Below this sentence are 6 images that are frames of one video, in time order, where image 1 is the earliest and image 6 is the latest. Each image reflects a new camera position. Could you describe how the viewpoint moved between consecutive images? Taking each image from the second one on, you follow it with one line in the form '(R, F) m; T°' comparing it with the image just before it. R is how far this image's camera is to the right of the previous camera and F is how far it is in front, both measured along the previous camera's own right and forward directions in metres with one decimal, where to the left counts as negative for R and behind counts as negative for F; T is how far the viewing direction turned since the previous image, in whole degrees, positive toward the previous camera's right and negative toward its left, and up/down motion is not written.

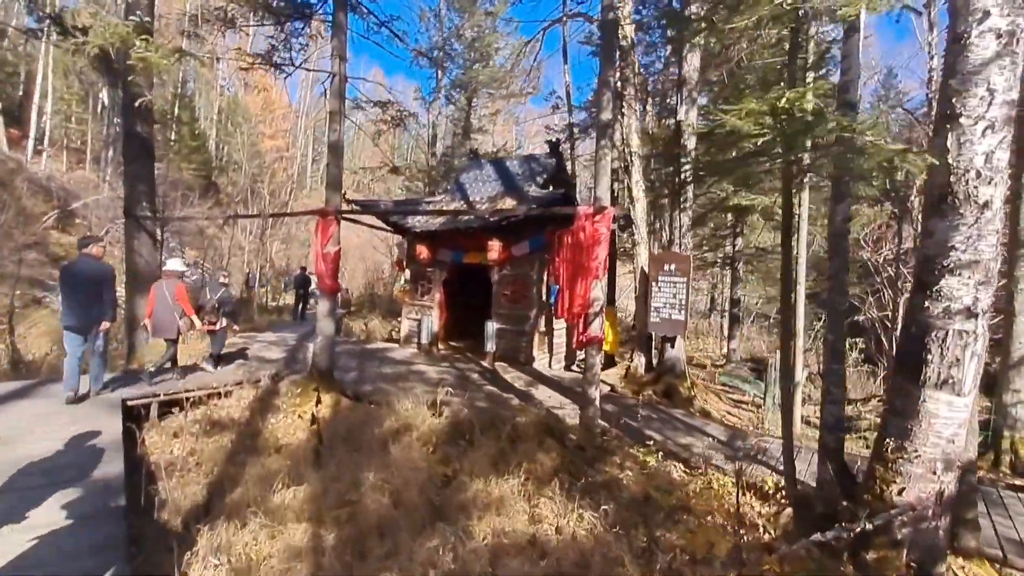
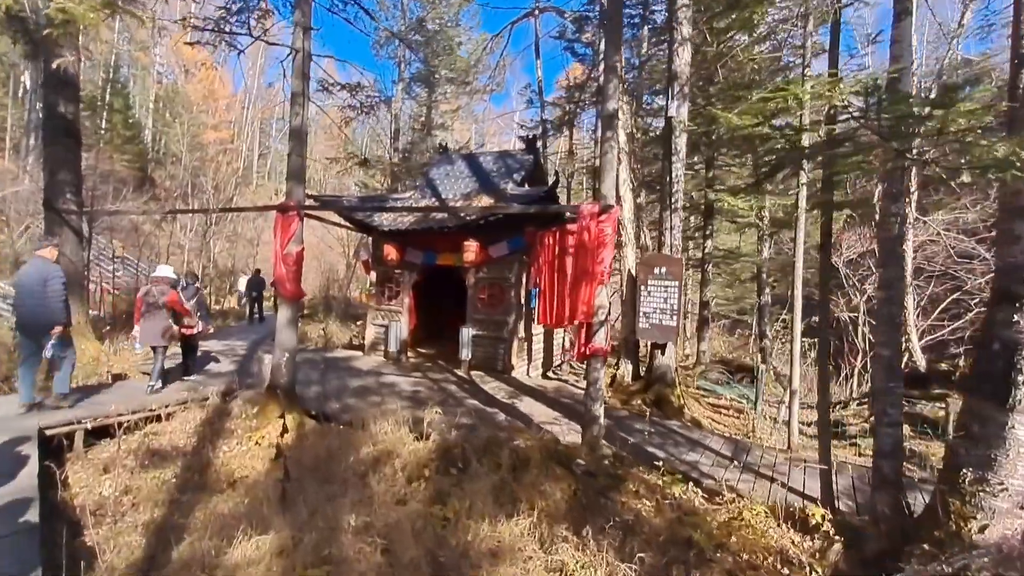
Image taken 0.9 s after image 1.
(-0.5, +0.8) m; +5°
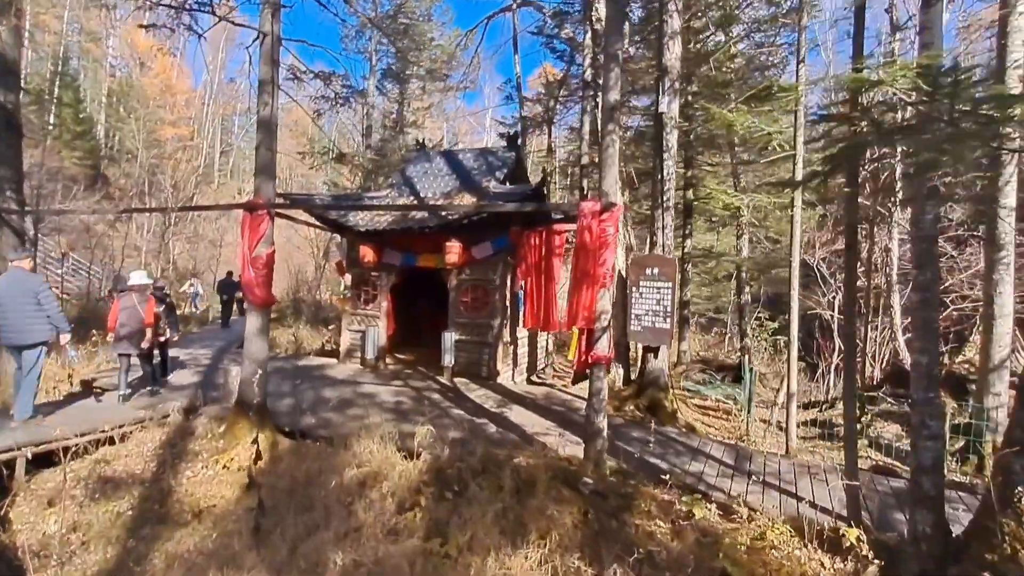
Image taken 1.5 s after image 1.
(-0.3, +0.5) m; +3°
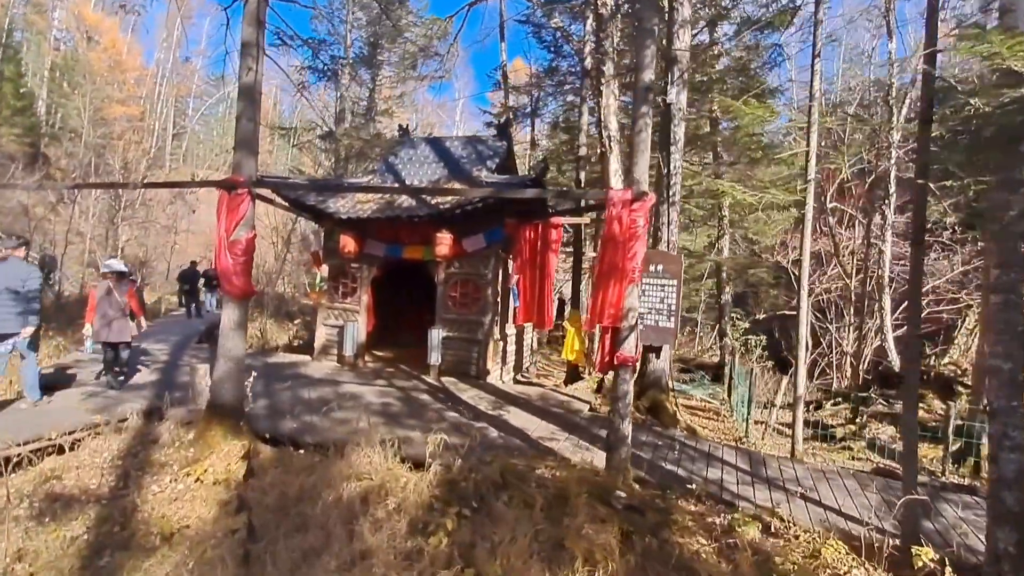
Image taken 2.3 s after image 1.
(-0.6, +0.6) m; +4°
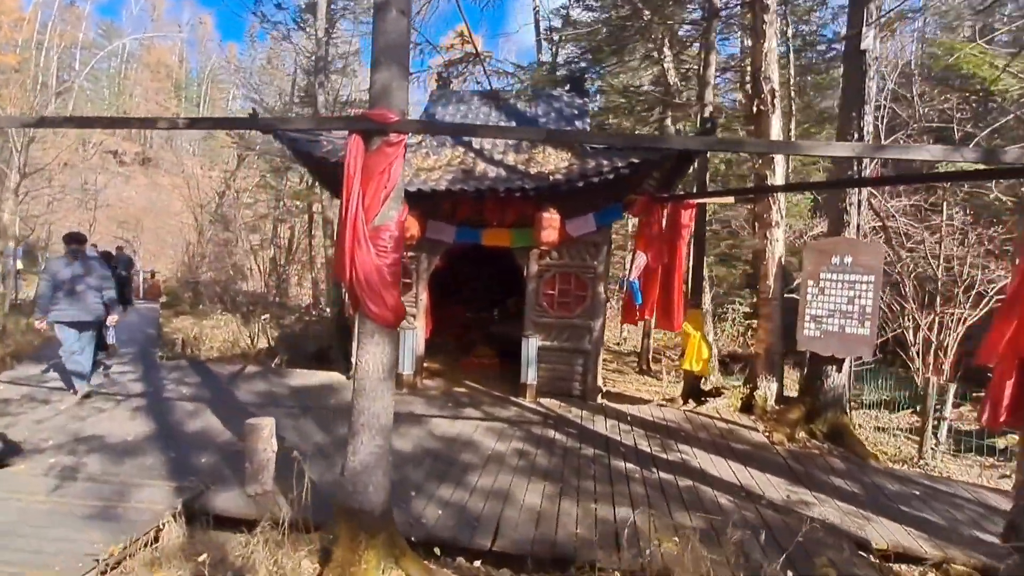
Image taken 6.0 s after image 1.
(-3.1, +2.5) m; +9°
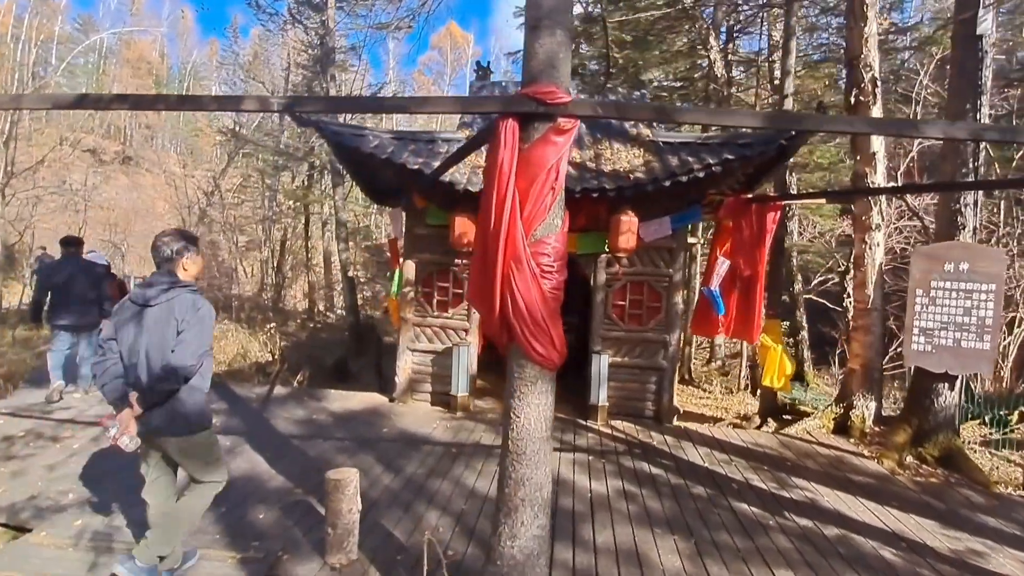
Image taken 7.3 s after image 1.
(-1.2, +0.8) m; +2°
